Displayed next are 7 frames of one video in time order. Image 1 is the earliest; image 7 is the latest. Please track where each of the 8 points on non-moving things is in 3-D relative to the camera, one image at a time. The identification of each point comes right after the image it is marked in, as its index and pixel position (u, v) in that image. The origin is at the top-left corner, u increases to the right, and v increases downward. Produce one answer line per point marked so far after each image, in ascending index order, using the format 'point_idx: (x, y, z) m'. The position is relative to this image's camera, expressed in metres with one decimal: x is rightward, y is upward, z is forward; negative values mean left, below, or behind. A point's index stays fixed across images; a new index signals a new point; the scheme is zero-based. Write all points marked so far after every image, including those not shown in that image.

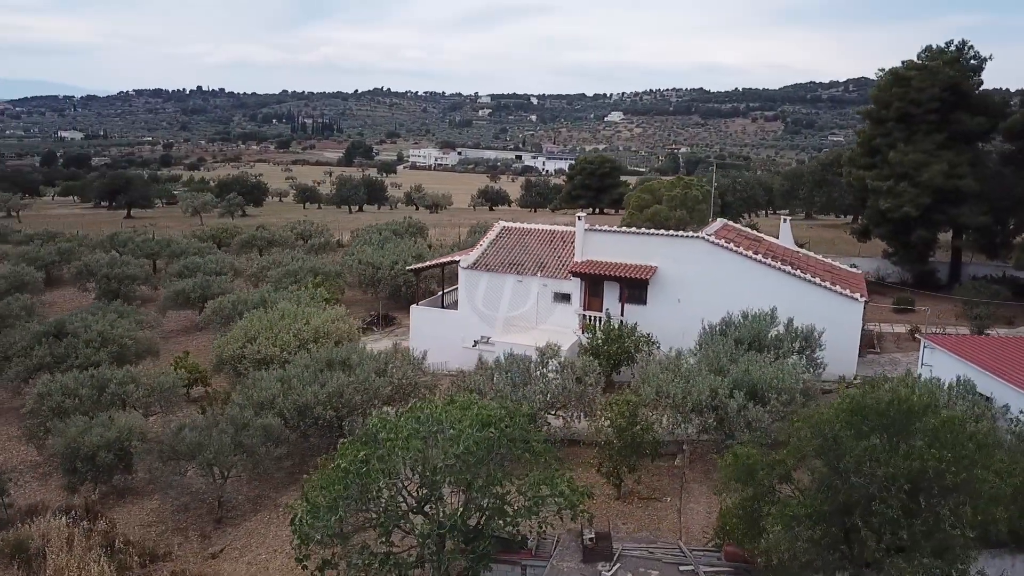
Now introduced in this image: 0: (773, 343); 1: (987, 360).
0: (+6.0, -1.3, +18.9) m
1: (+9.3, -1.4, +16.1) m
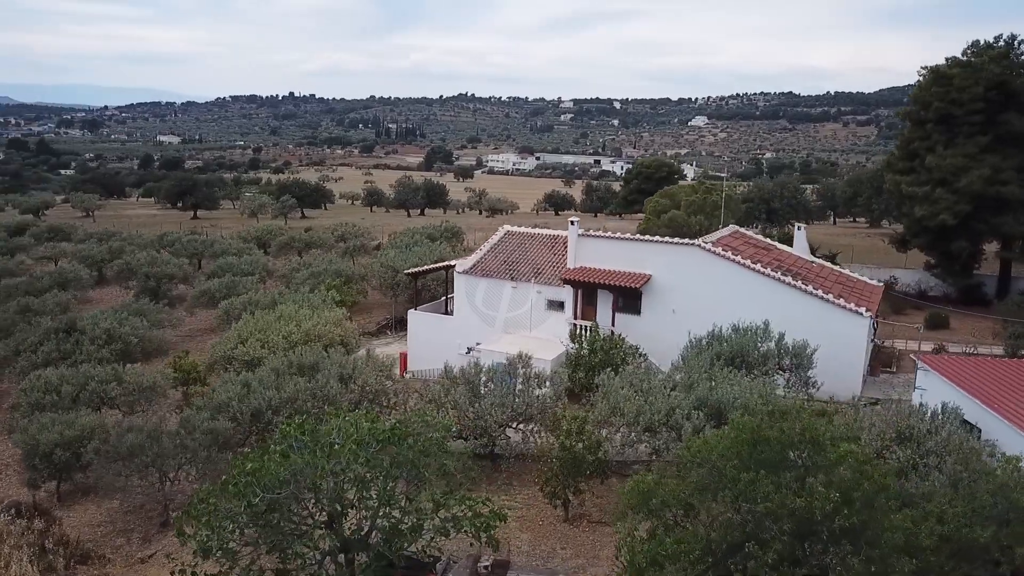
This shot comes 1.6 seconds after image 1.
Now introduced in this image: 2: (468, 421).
0: (+5.3, -1.5, +17.6) m
1: (+8.3, -1.7, +14.5) m
2: (-0.9, -2.6, +16.3) m
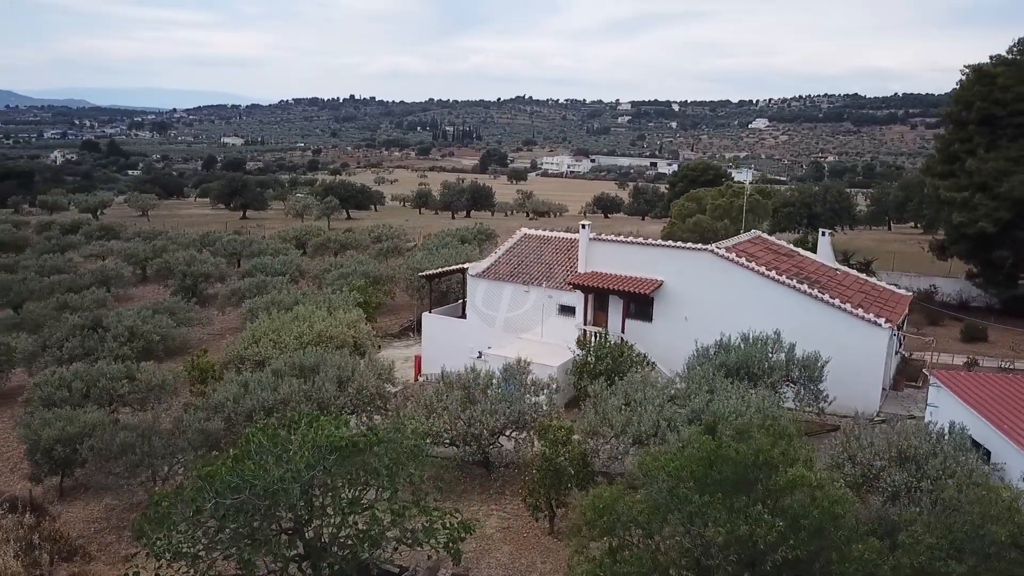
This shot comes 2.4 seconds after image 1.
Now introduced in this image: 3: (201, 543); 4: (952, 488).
0: (+5.2, -1.7, +16.9) m
1: (+8.0, -1.9, +13.6) m
2: (-1.1, -2.7, +15.9) m
3: (-4.3, -3.5, +11.2) m
4: (+5.8, -2.6, +10.9) m
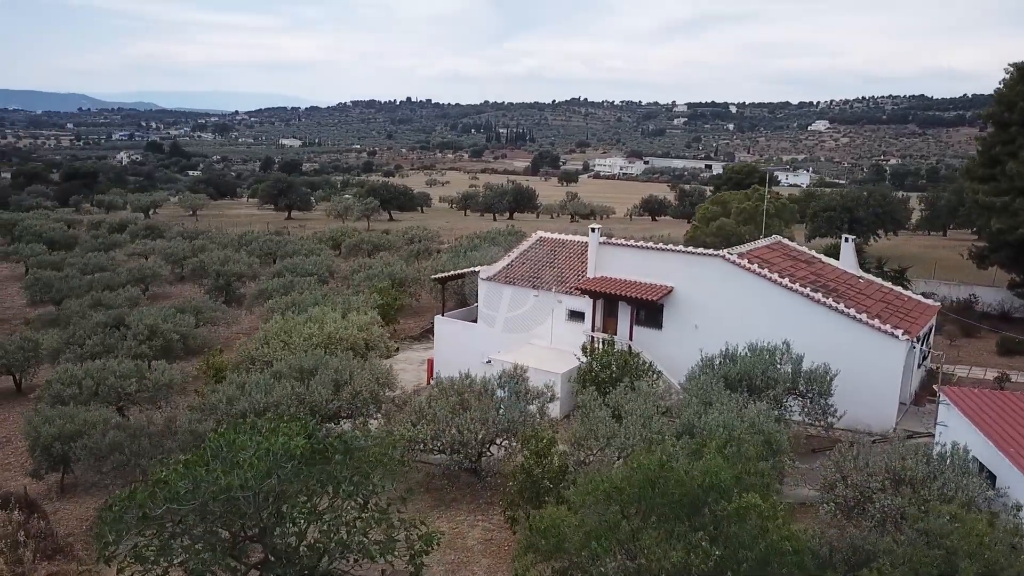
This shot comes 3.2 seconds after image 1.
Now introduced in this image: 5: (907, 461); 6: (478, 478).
0: (+5.0, -1.8, +16.1) m
1: (+7.7, -2.1, +12.7) m
2: (-1.3, -2.8, +15.6) m
3: (-4.8, -3.5, +11.1) m
4: (+5.3, -2.8, +10.1) m
5: (+5.7, -2.5, +11.9) m
6: (-0.7, -3.7, +16.1) m
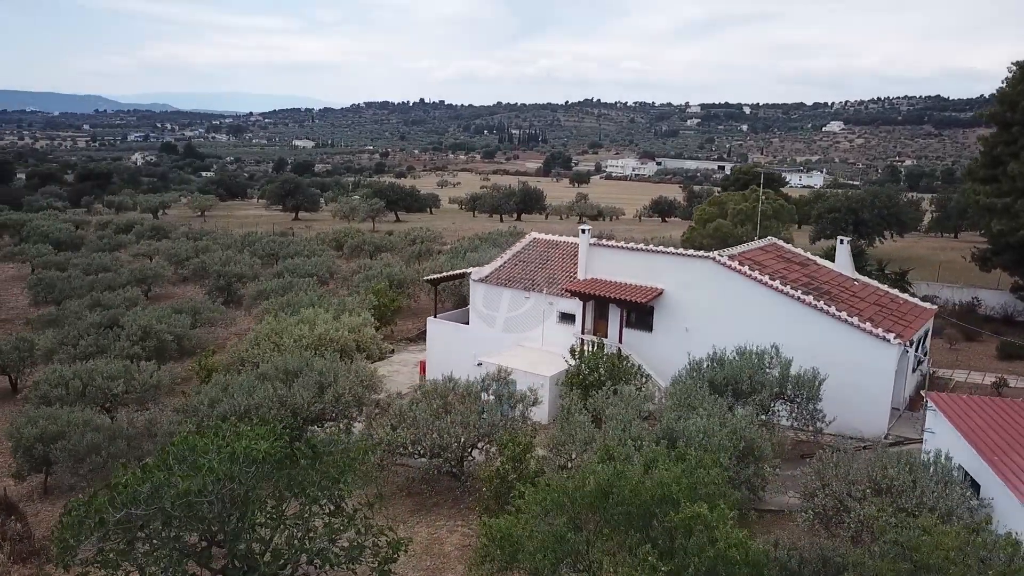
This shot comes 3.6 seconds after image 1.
0: (+4.7, -1.9, +15.8) m
1: (+7.3, -2.2, +12.3) m
2: (-1.6, -2.8, +15.4) m
3: (-5.3, -3.5, +10.9) m
4: (+4.8, -2.8, +9.8) m
5: (+5.3, -2.6, +11.6) m
6: (-1.0, -3.8, +15.9) m
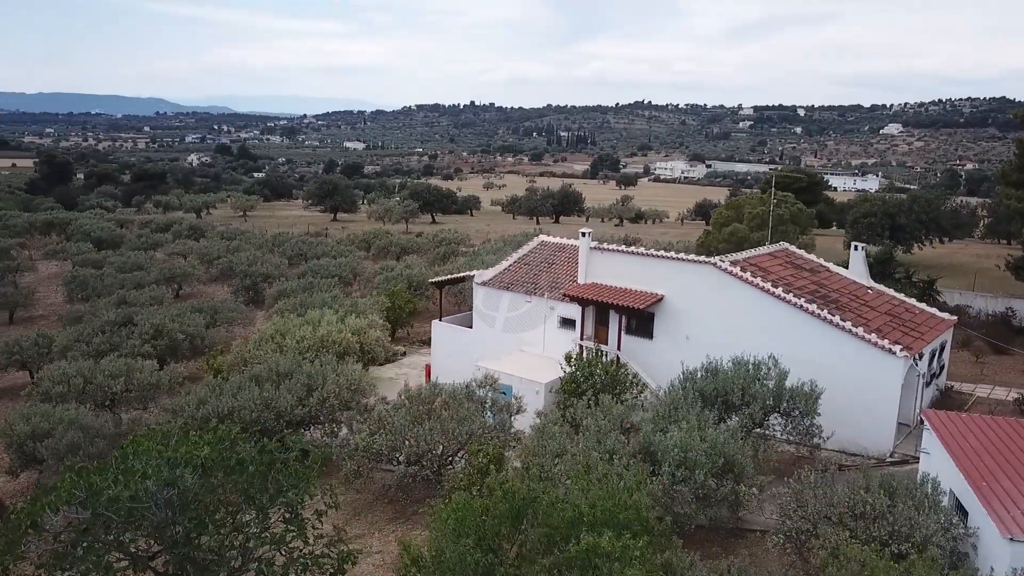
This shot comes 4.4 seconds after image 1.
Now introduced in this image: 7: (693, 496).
0: (+4.3, -2.0, +15.1) m
1: (+6.7, -2.3, +11.4) m
2: (-2.0, -2.9, +15.0) m
3: (-5.9, -3.5, +10.8) m
4: (+4.1, -3.0, +9.0) m
5: (+4.7, -2.7, +10.8) m
6: (-1.4, -3.9, +15.5) m
7: (+2.7, -3.1, +12.3) m
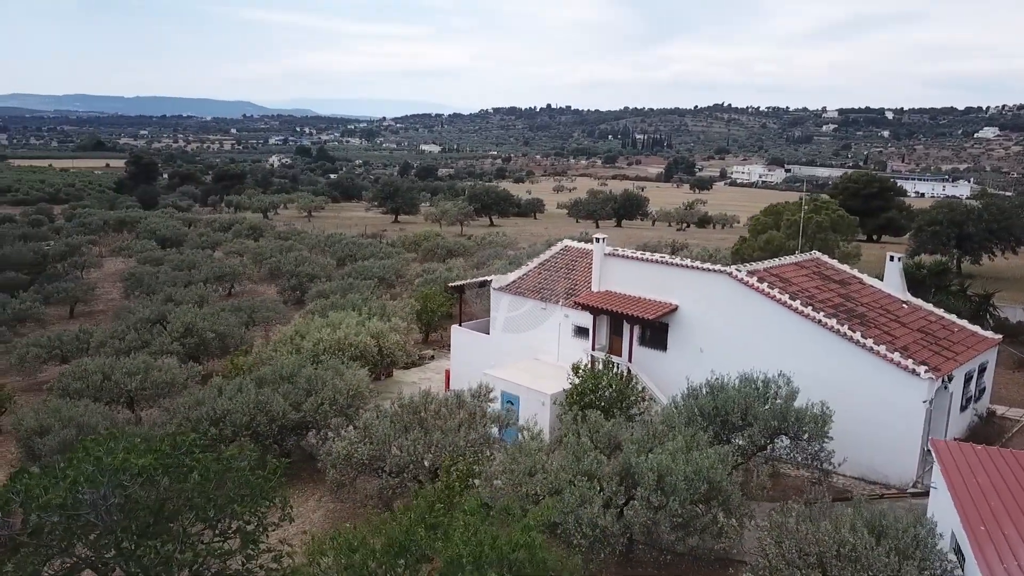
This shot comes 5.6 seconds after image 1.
0: (+4.1, -2.3, +14.1) m
1: (+6.1, -2.6, +10.2) m
2: (-2.3, -3.0, +14.6) m
3: (-6.5, -3.5, +10.7) m
4: (+3.3, -3.1, +8.1) m
5: (+4.0, -2.9, +9.8) m
6: (-1.6, -4.0, +15.0) m
7: (+2.2, -3.3, +11.4) m
